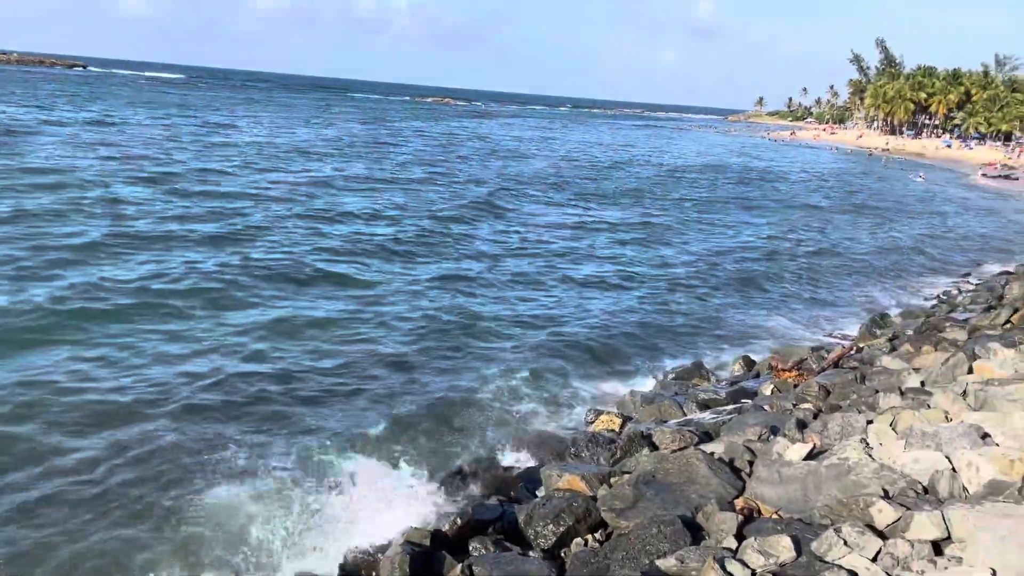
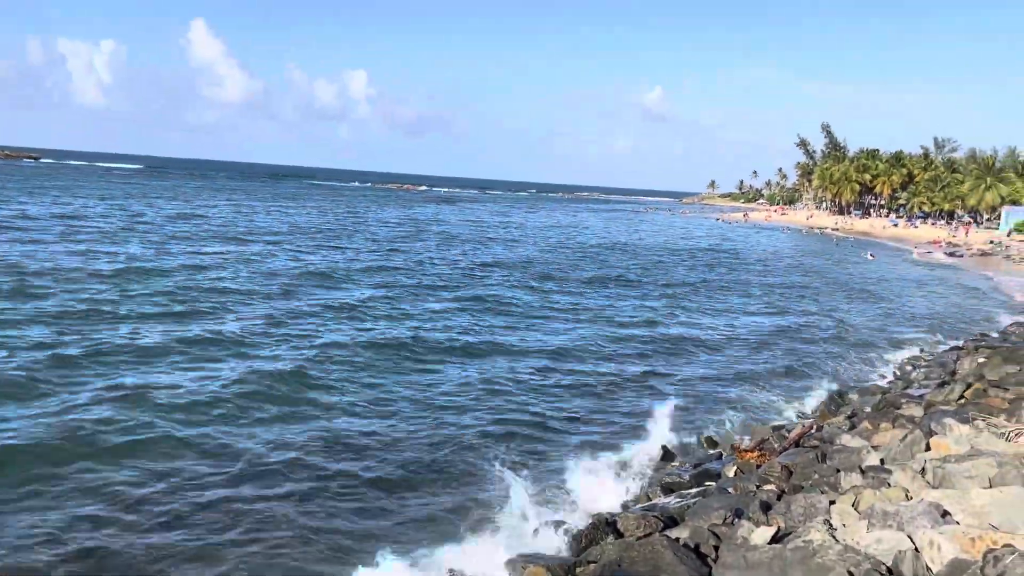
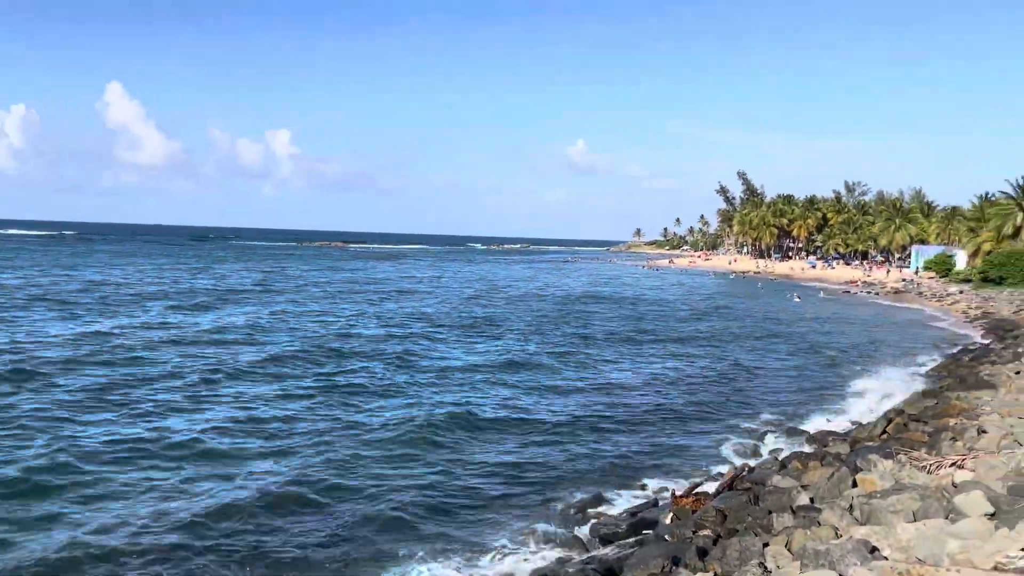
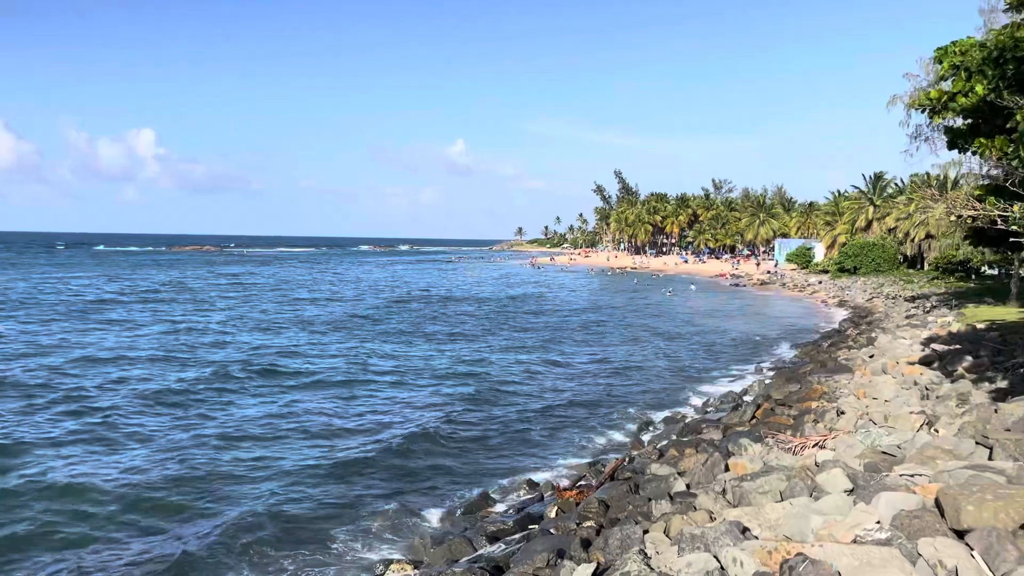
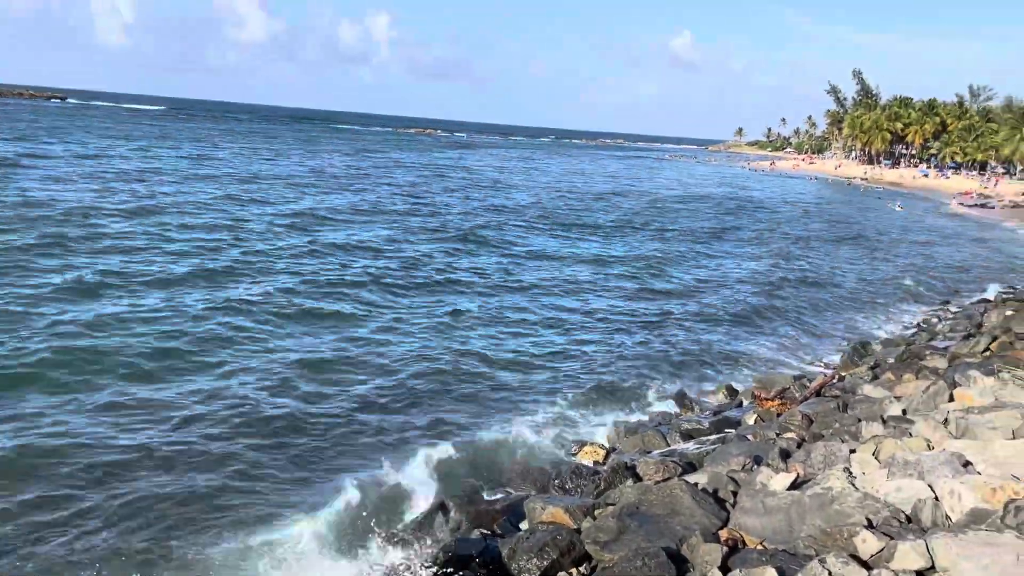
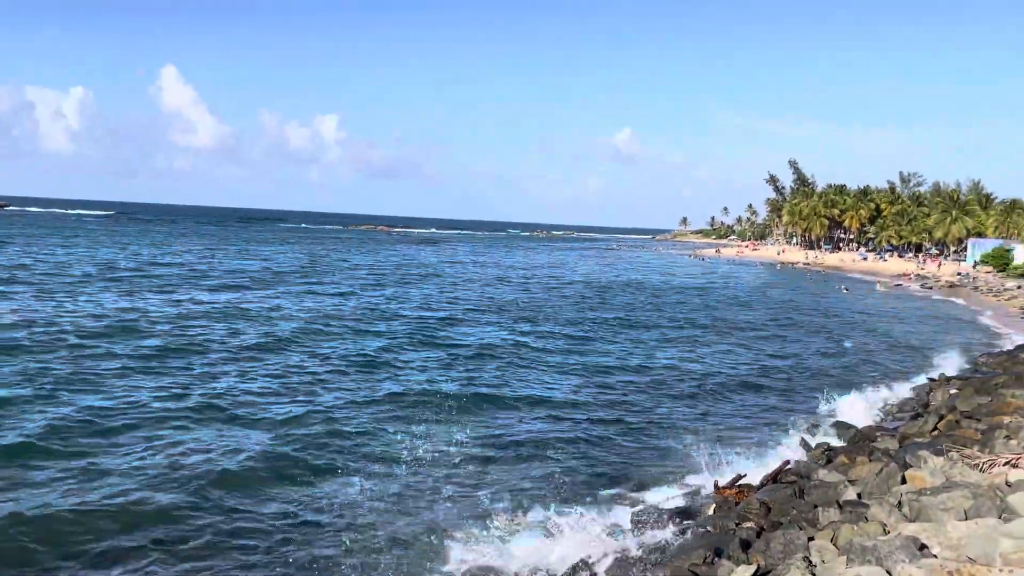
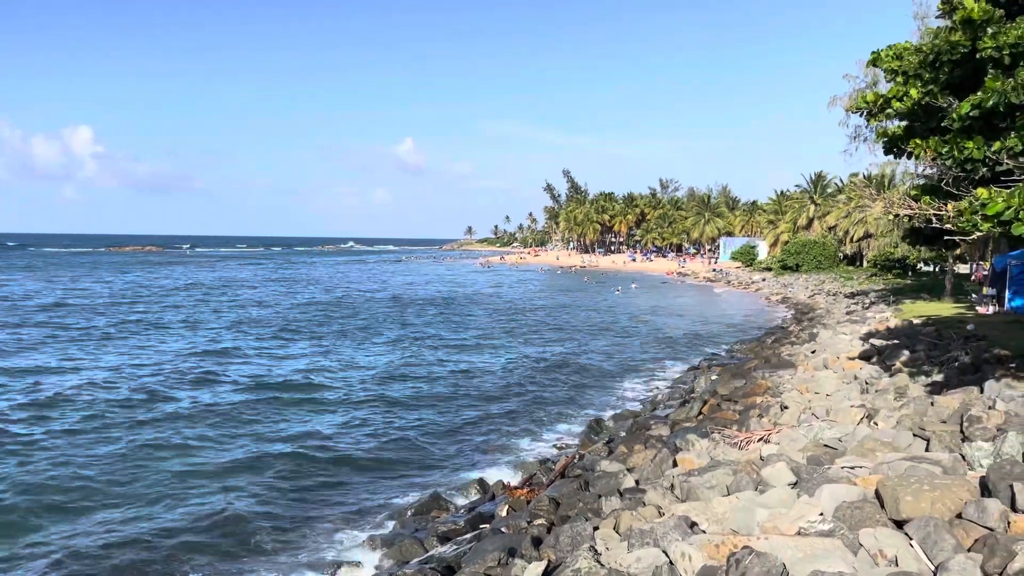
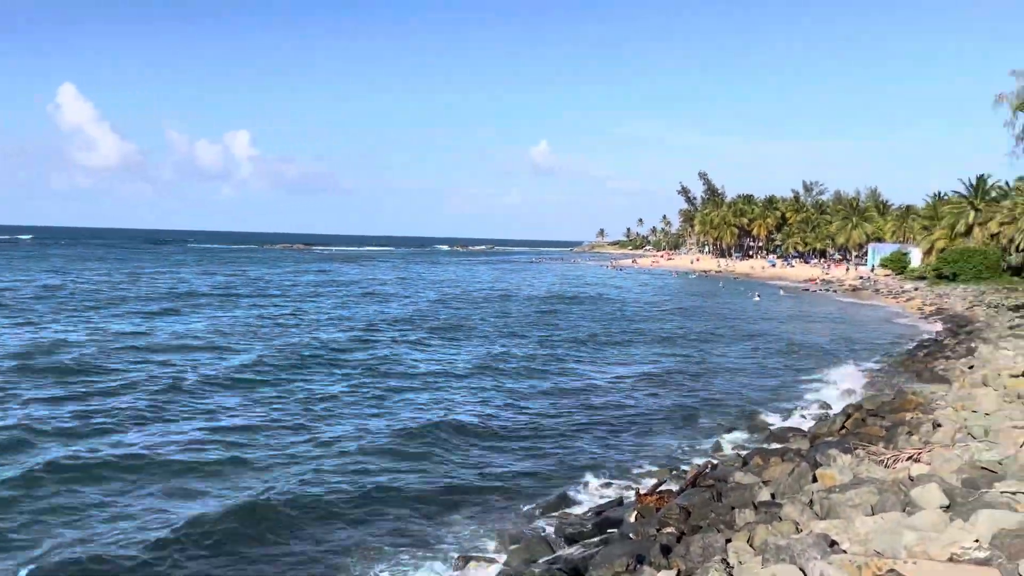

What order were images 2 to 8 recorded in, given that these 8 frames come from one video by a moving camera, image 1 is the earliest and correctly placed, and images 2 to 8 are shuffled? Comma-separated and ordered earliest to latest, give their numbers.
5, 2, 6, 3, 8, 4, 7
